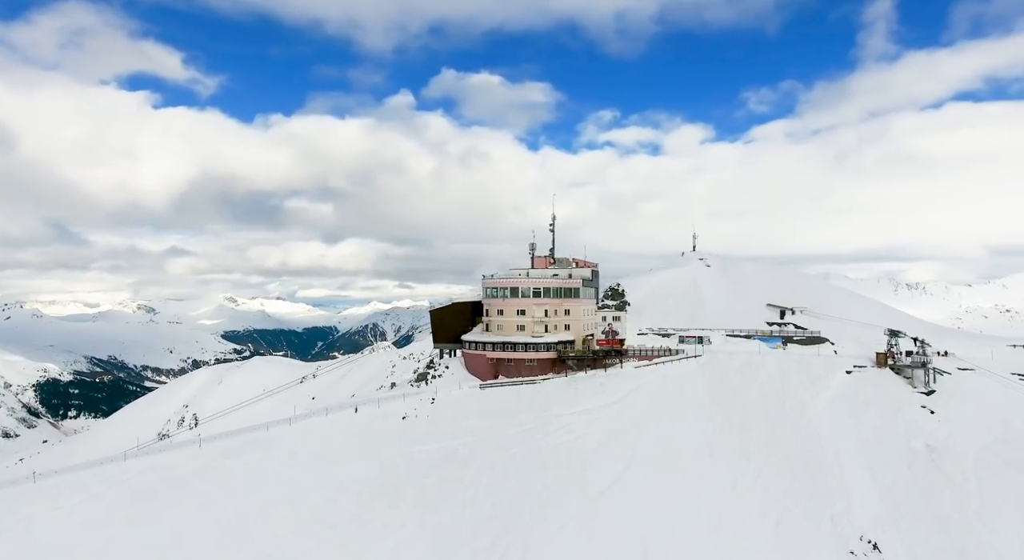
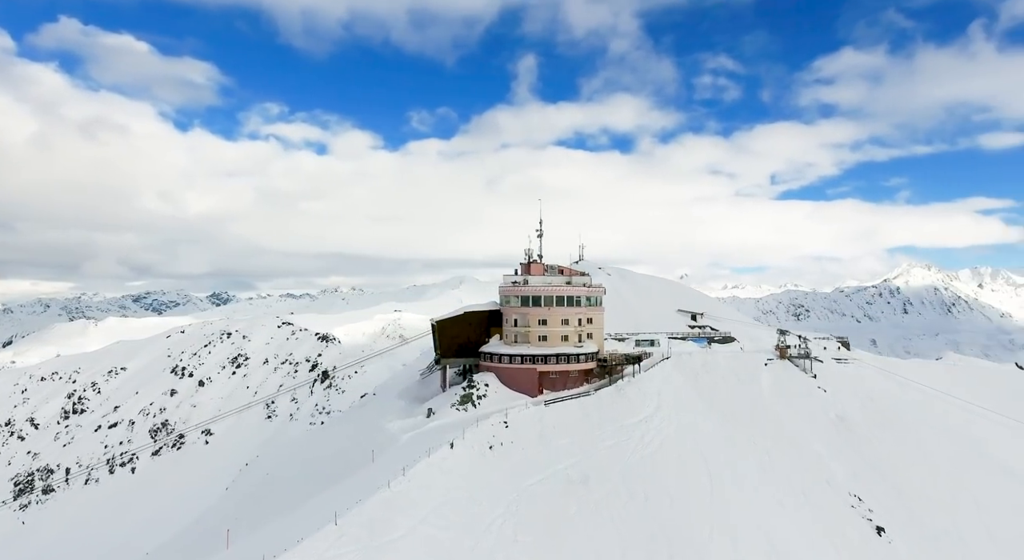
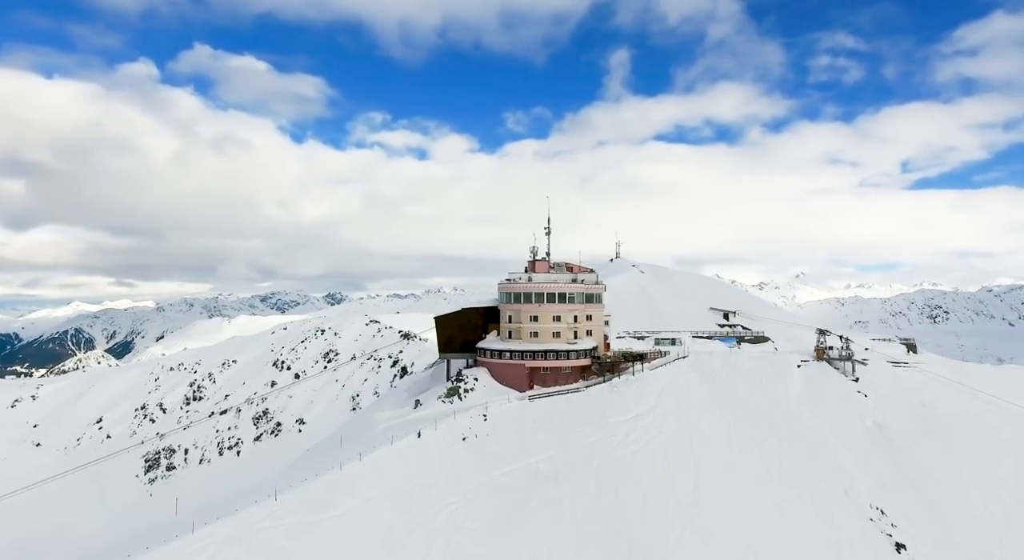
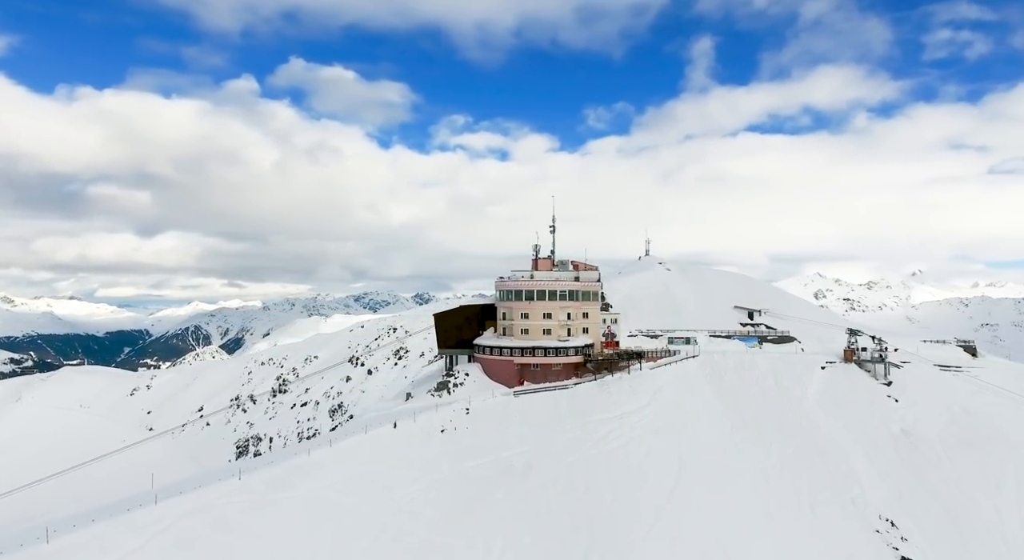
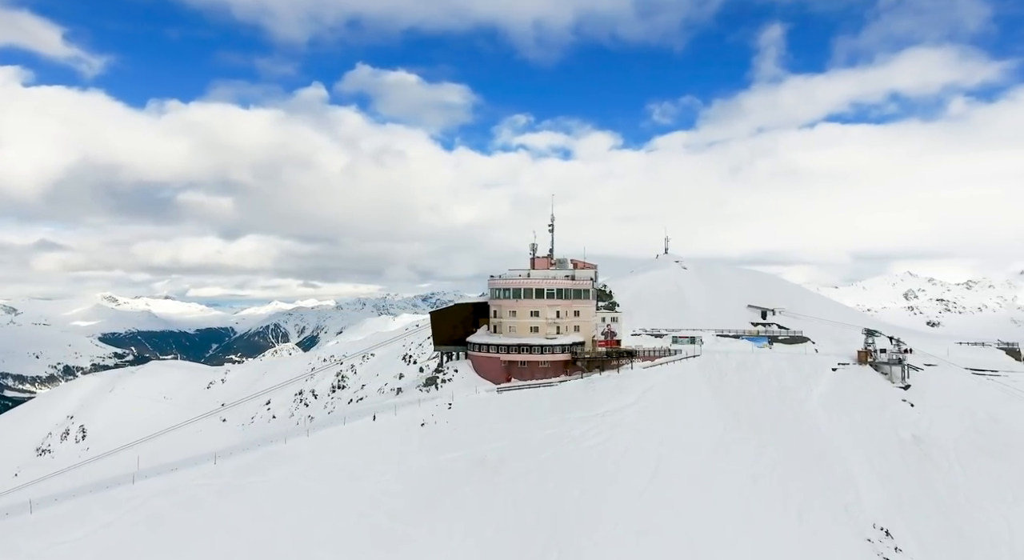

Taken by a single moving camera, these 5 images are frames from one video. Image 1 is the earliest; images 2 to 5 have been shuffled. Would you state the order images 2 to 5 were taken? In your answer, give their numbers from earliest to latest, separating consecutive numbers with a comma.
5, 4, 3, 2
